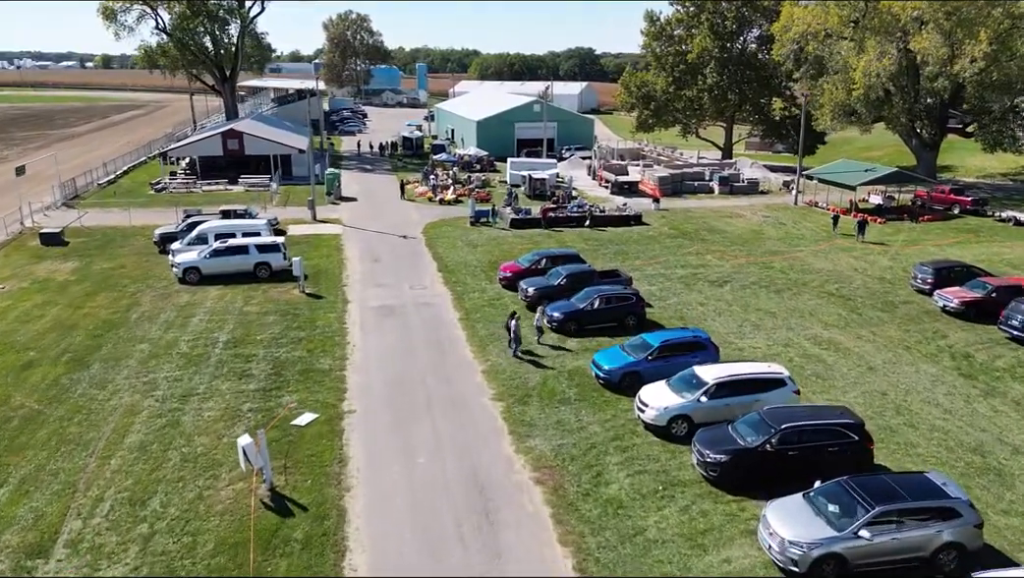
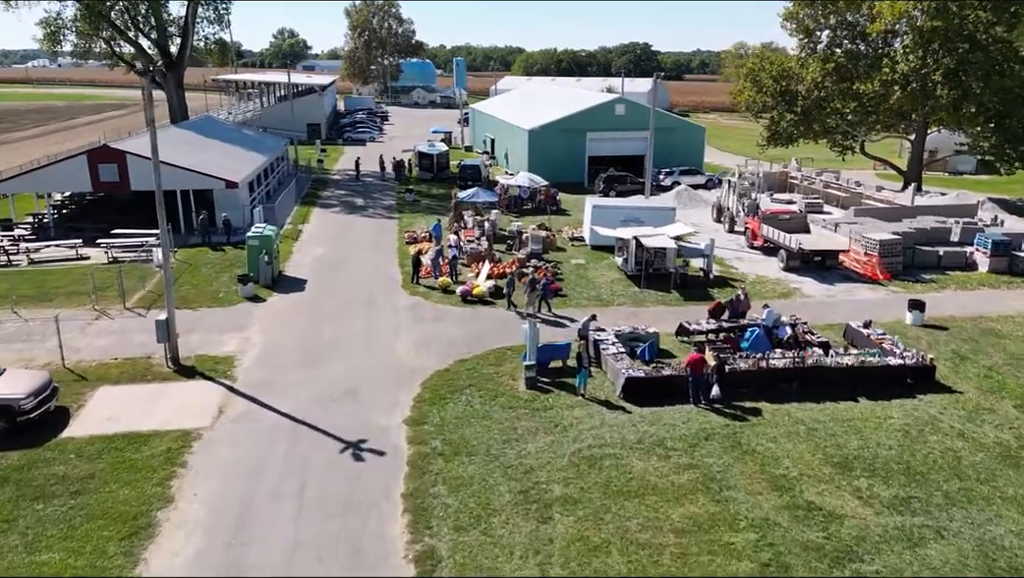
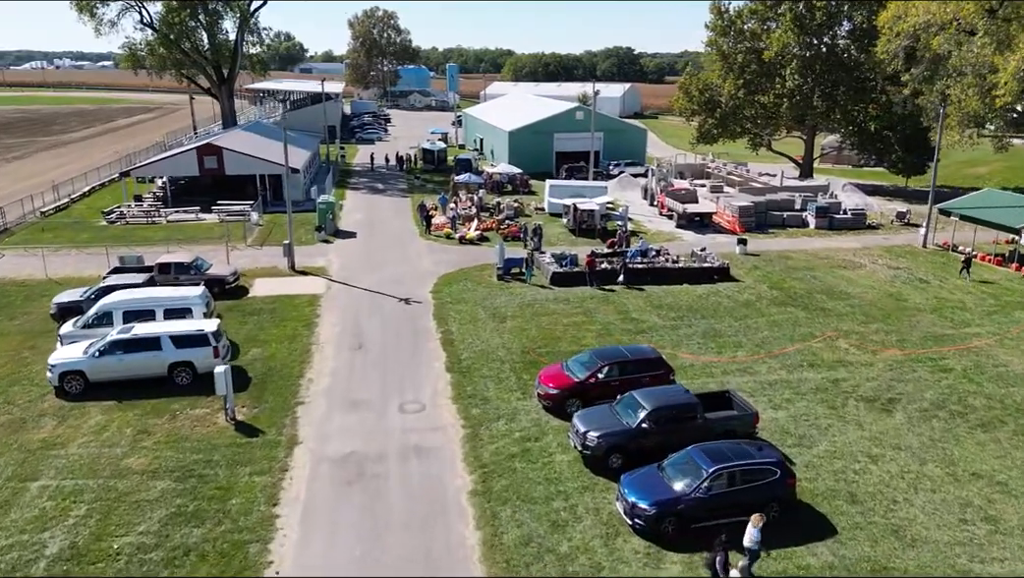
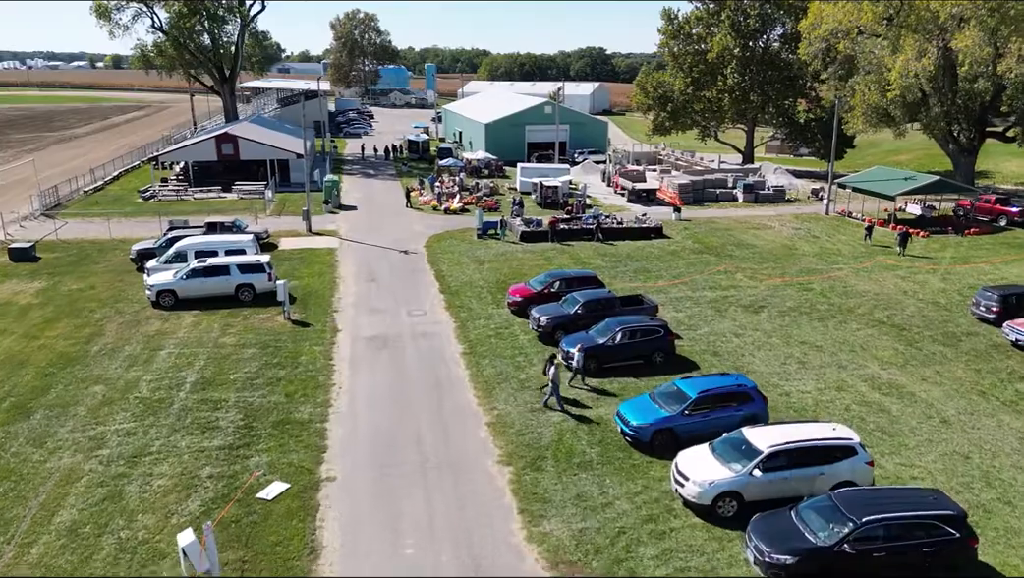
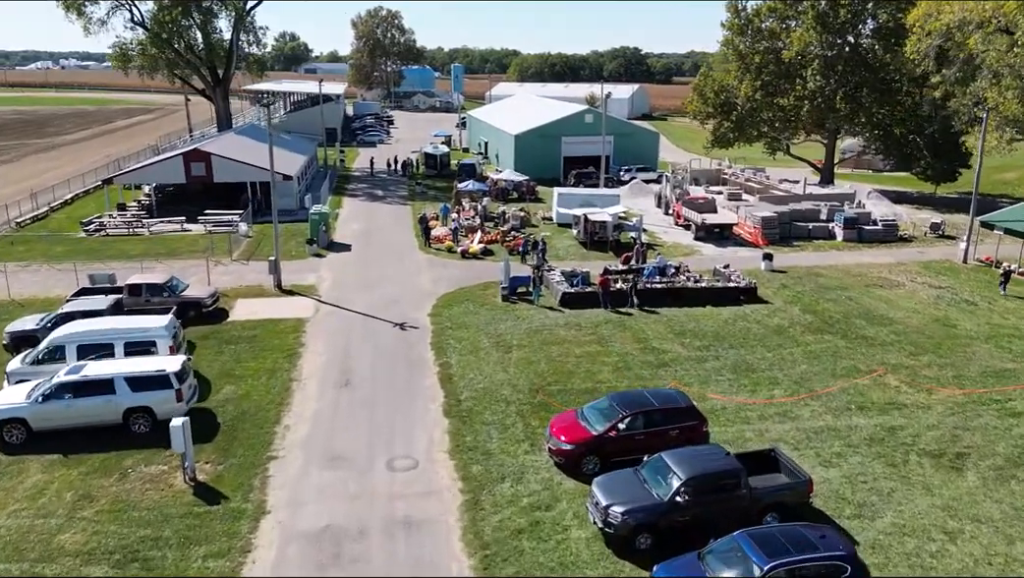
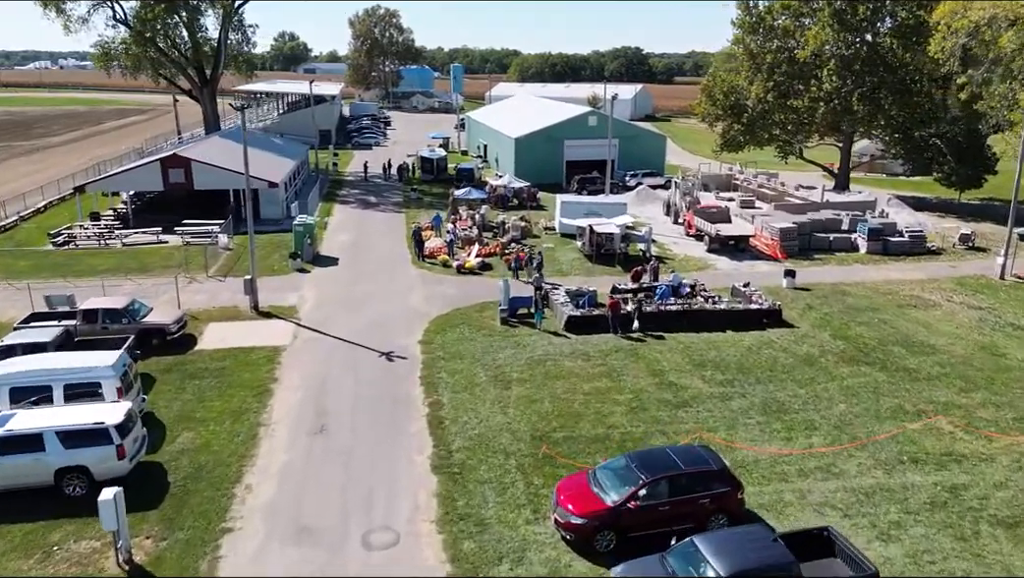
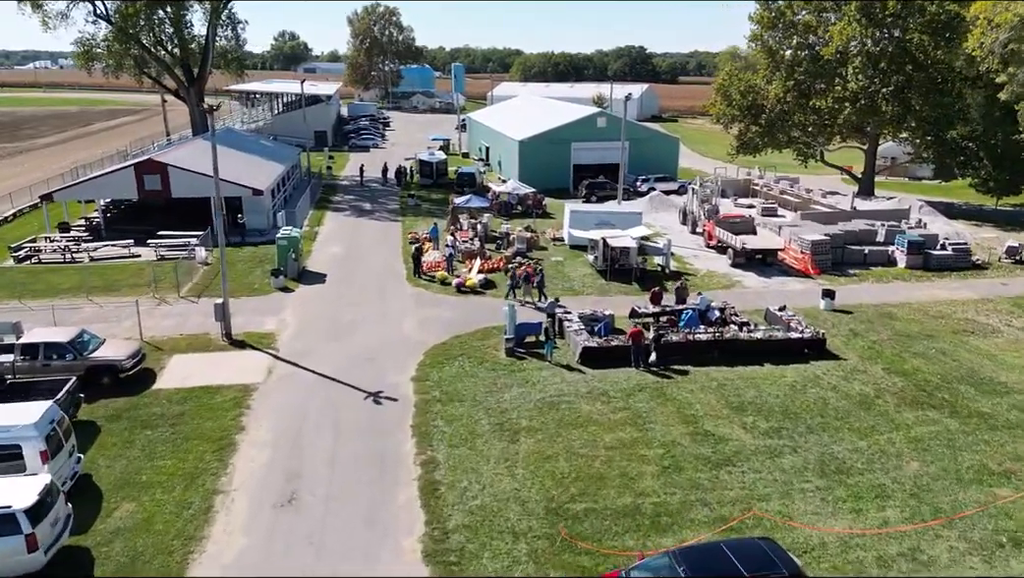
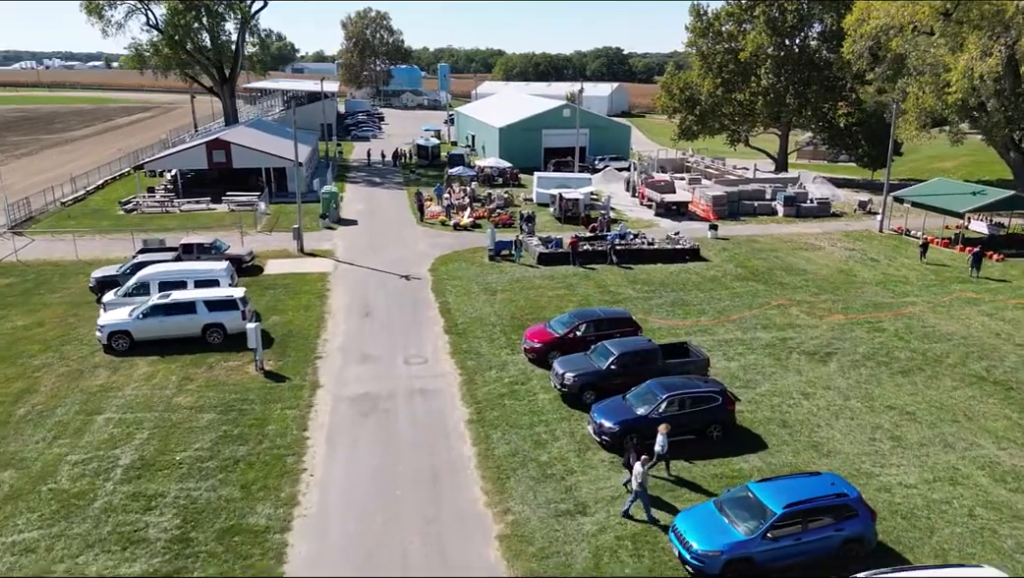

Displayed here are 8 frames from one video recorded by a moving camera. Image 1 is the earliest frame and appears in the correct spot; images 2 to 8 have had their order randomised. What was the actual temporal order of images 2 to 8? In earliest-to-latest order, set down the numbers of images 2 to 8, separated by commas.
4, 8, 3, 5, 6, 7, 2
